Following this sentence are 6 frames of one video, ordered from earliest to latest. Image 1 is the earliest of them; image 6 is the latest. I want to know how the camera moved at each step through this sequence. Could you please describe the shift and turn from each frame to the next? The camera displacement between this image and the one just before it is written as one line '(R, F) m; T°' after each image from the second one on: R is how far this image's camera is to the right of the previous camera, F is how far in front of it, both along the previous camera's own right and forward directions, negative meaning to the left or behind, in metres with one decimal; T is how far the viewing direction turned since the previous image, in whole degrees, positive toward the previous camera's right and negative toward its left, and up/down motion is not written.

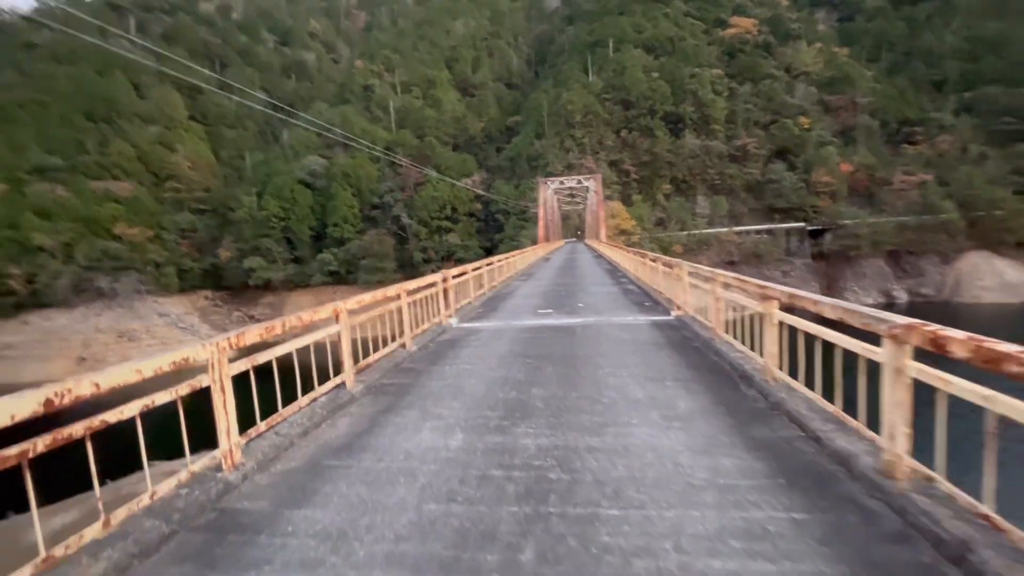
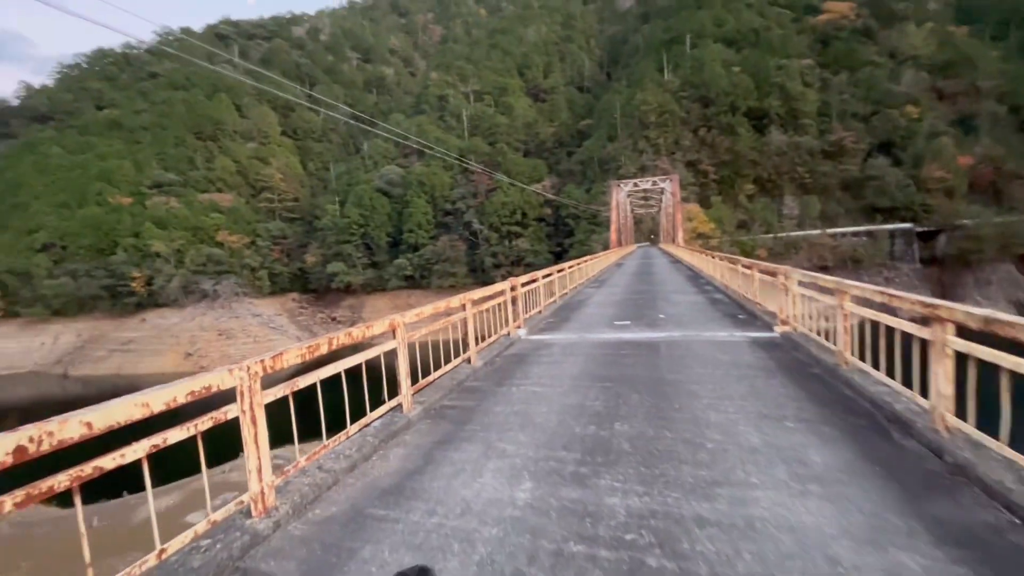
(-0.1, +0.5) m; -8°
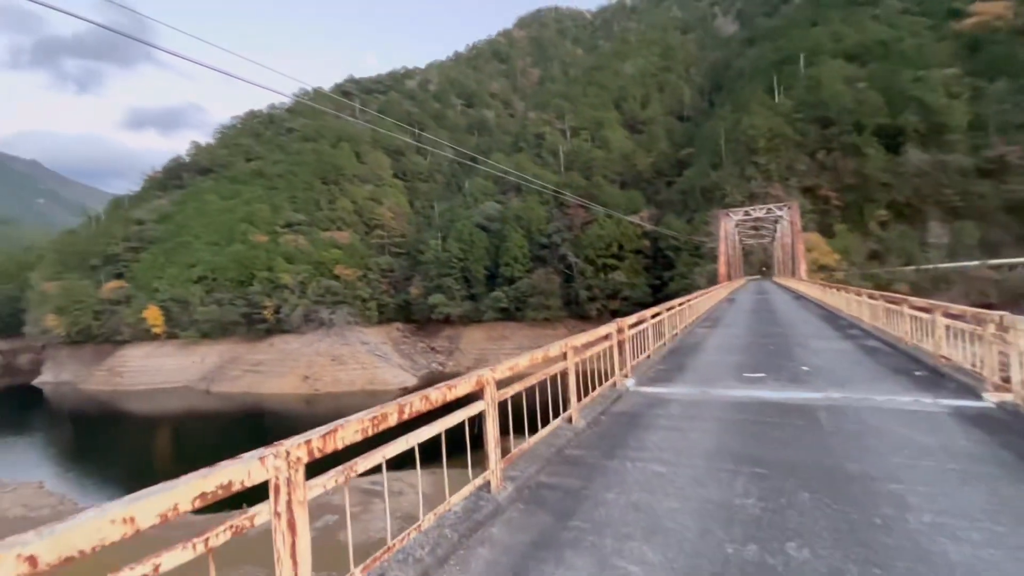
(-0.1, +0.6) m; -11°
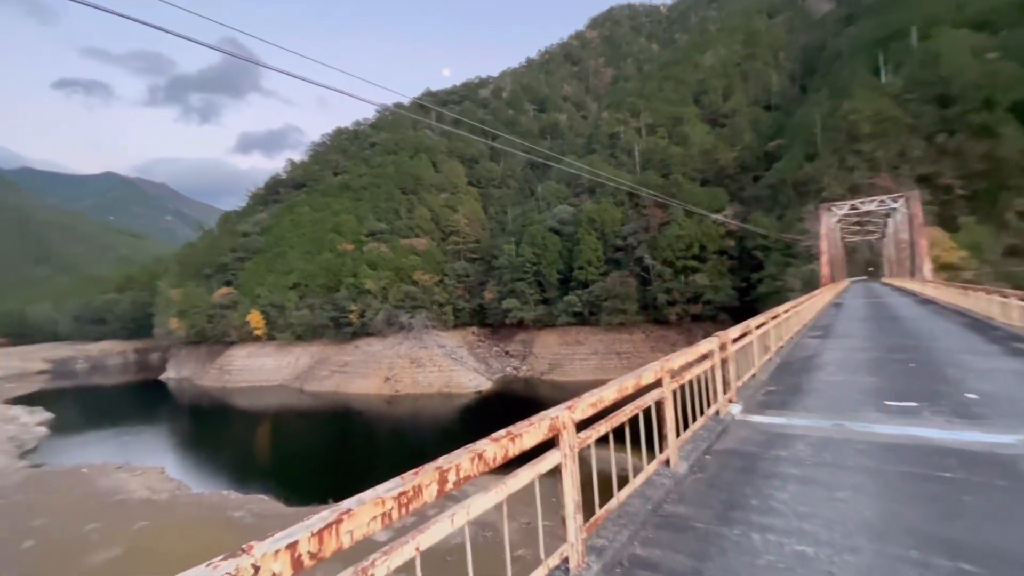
(0.0, +0.6) m; -9°
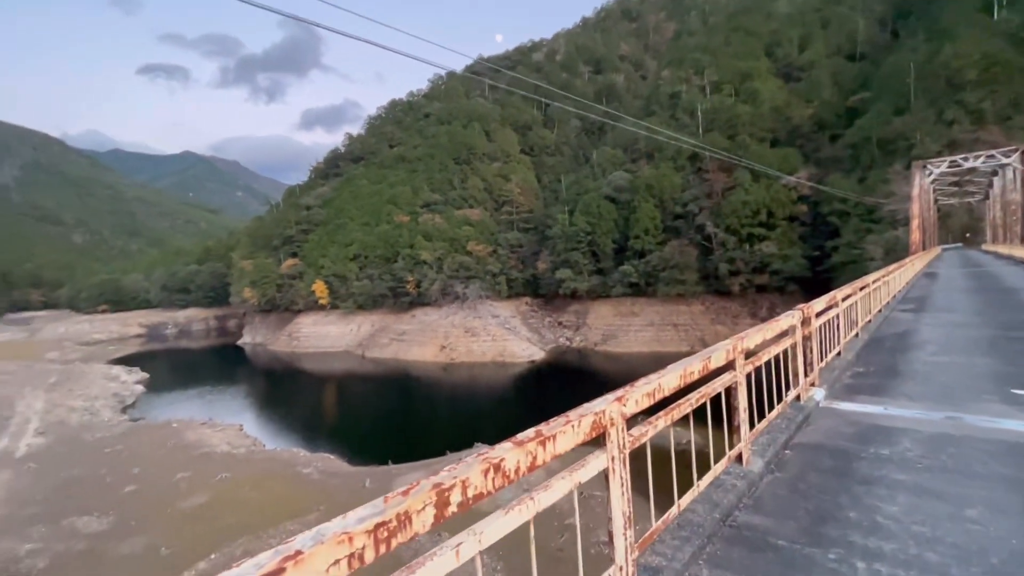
(+0.1, +0.4) m; -6°
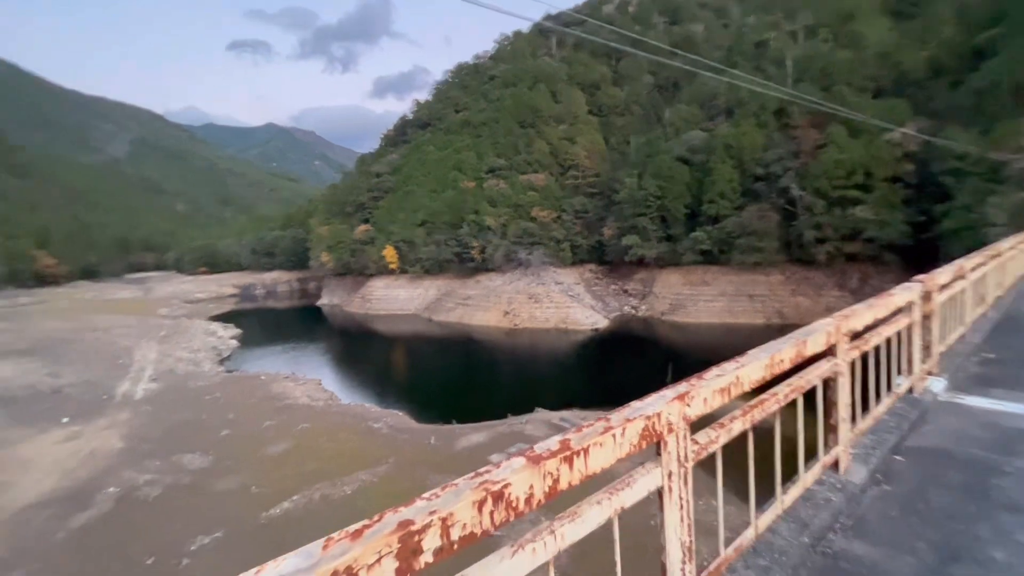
(+0.1, +0.4) m; -8°
